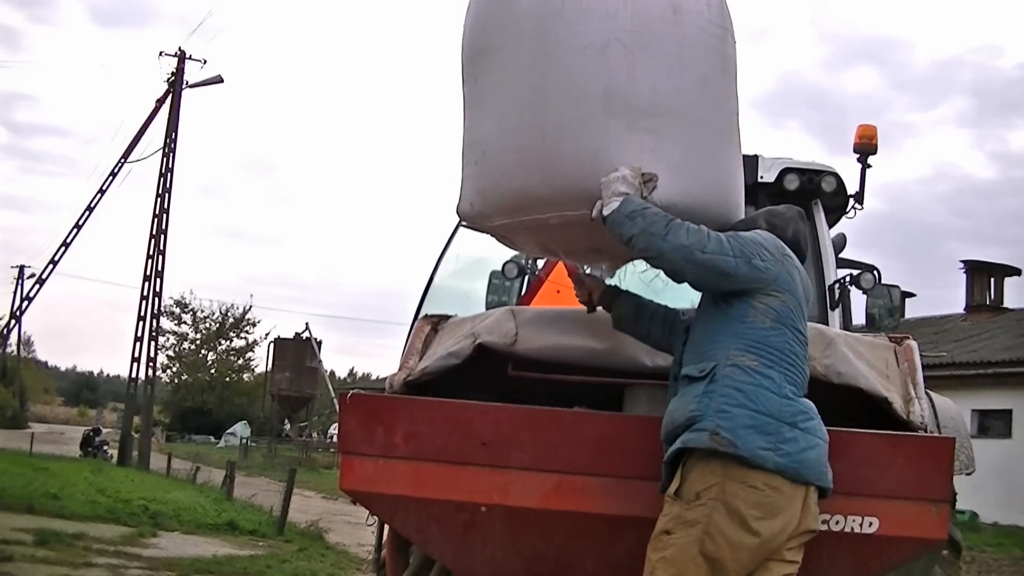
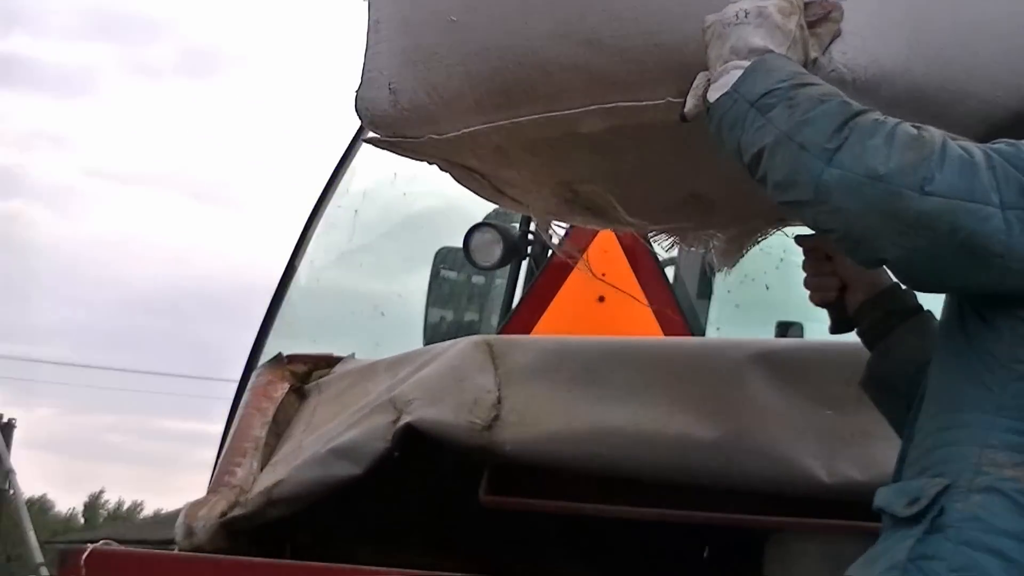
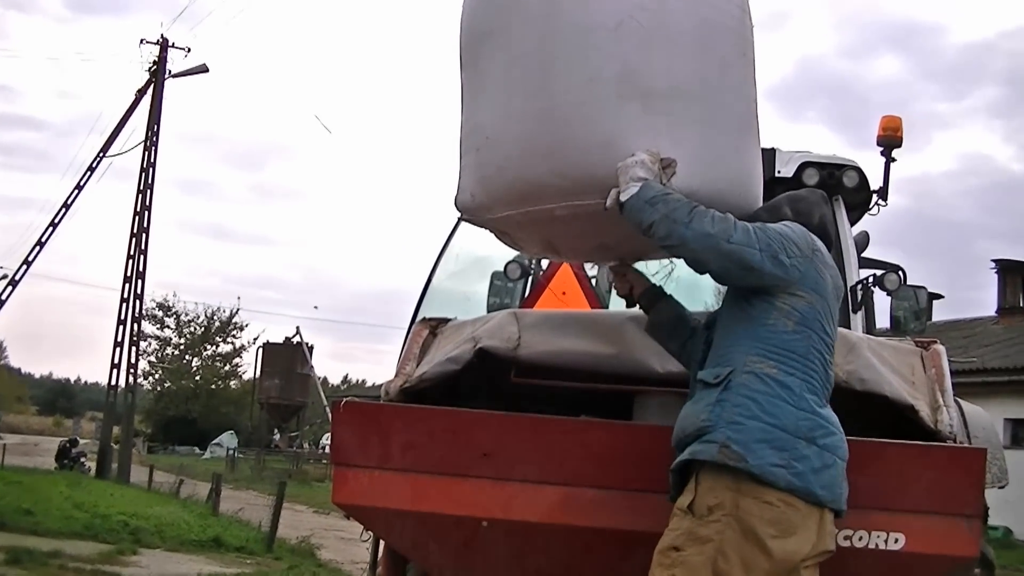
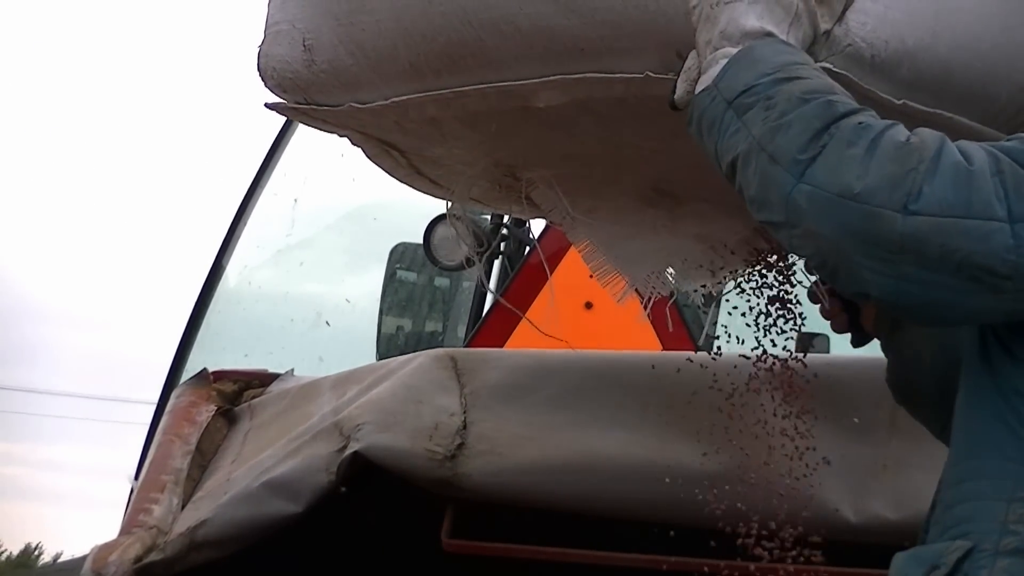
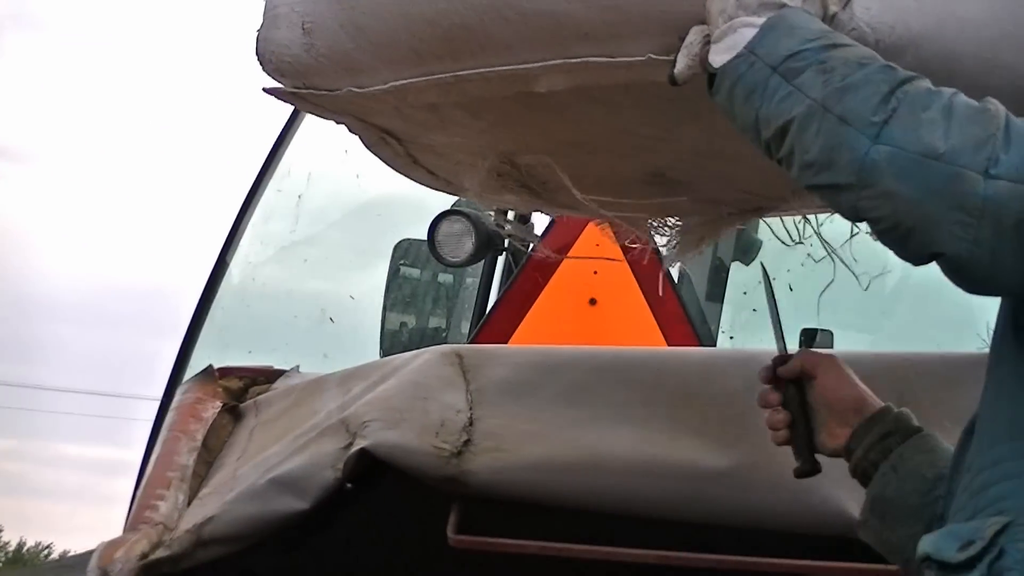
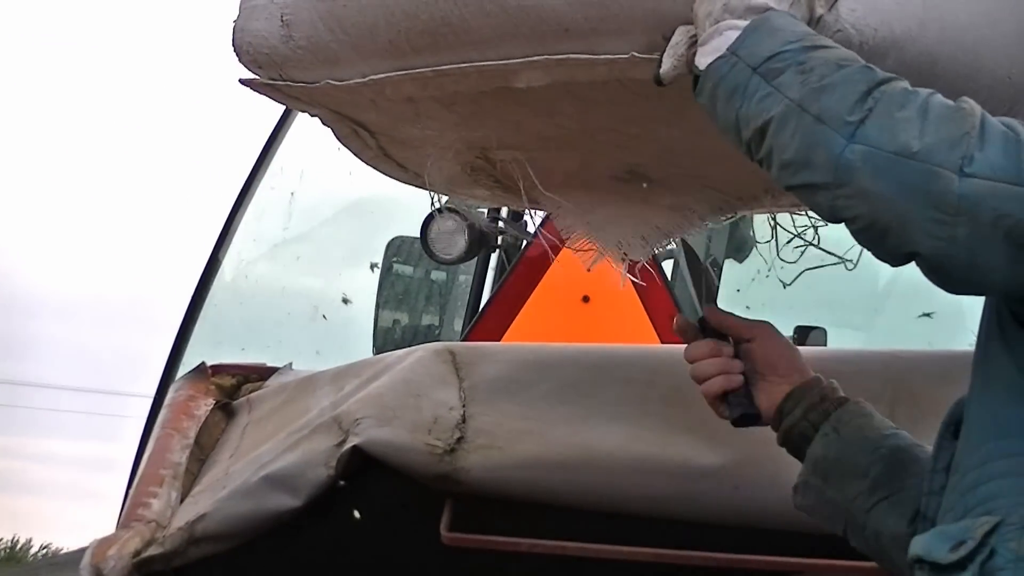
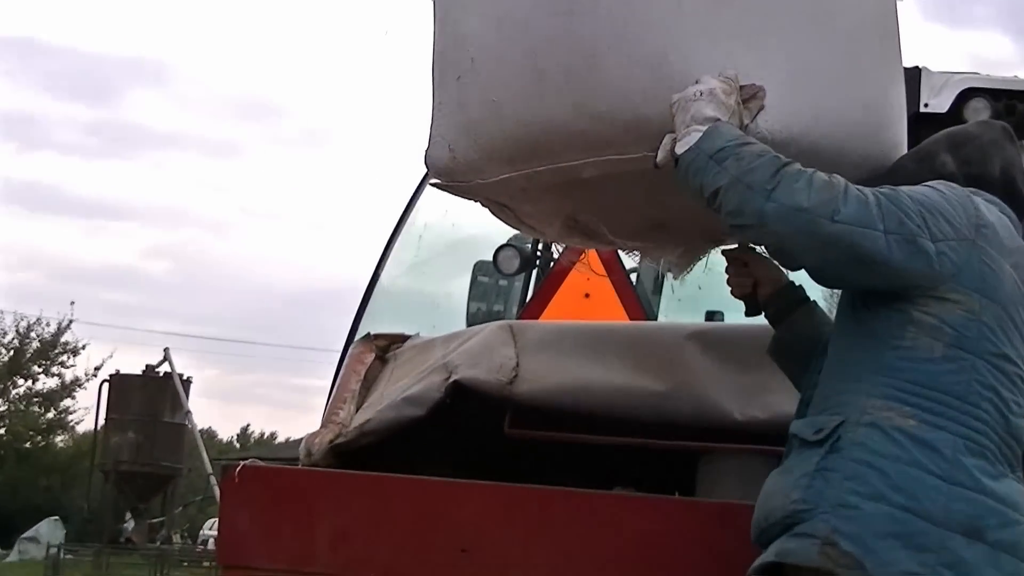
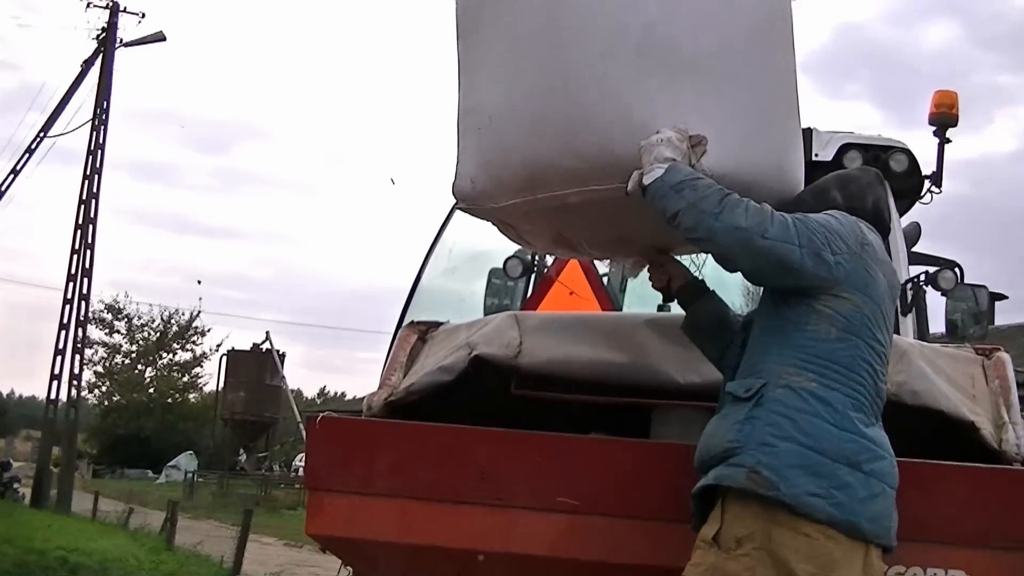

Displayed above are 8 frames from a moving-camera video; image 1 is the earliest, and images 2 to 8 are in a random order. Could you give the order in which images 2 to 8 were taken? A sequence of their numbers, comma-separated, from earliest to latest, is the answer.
3, 8, 7, 2, 5, 6, 4
